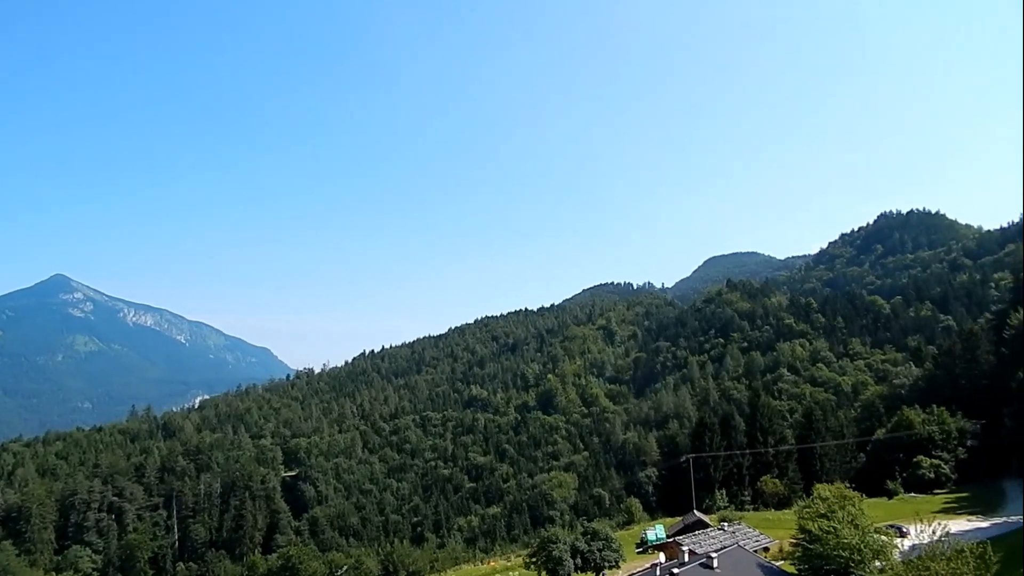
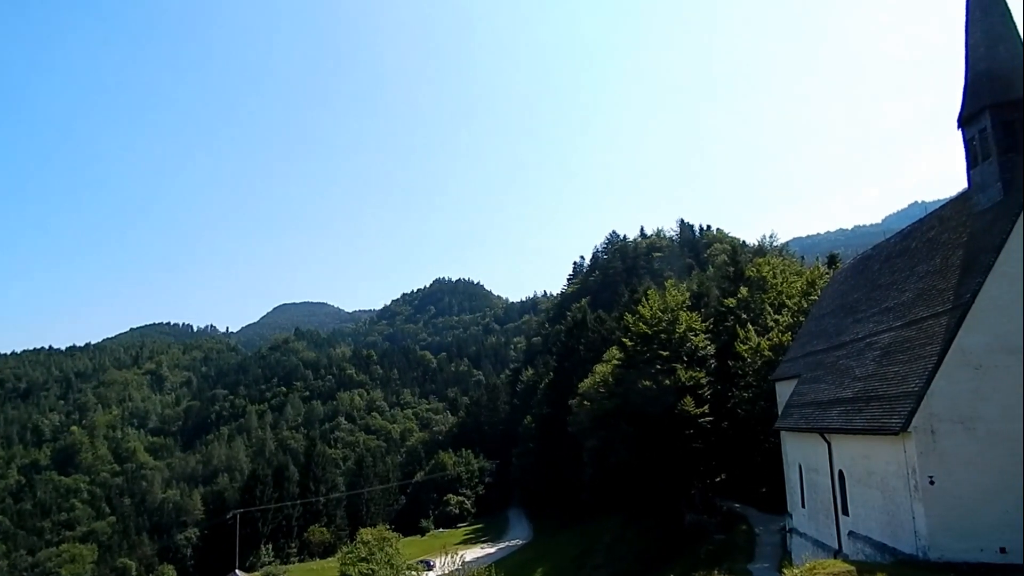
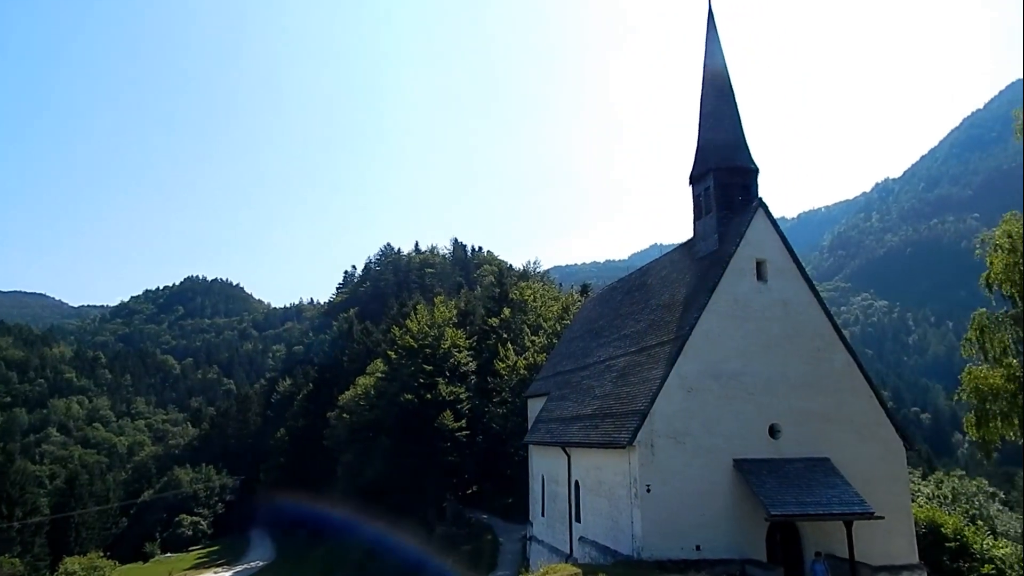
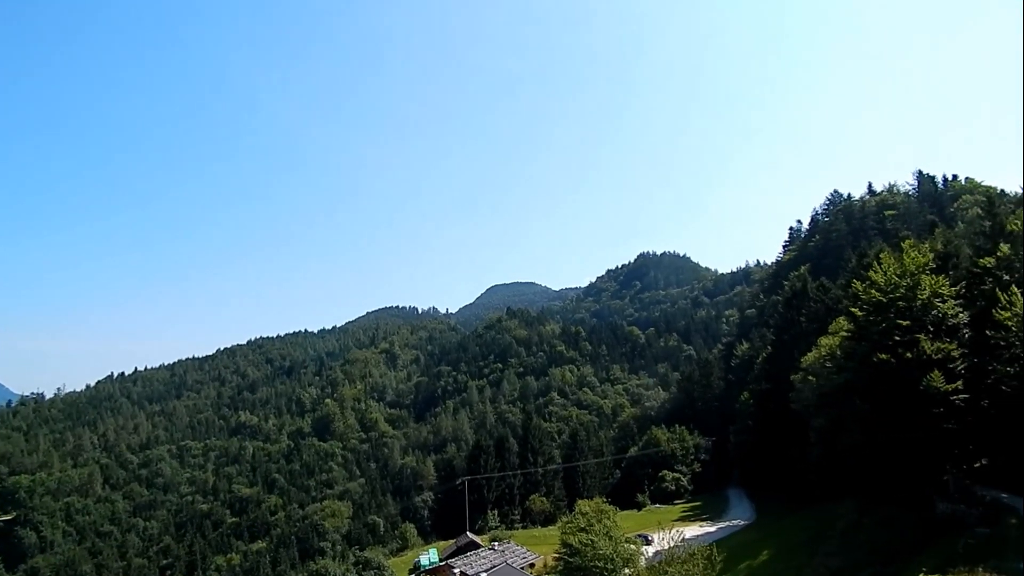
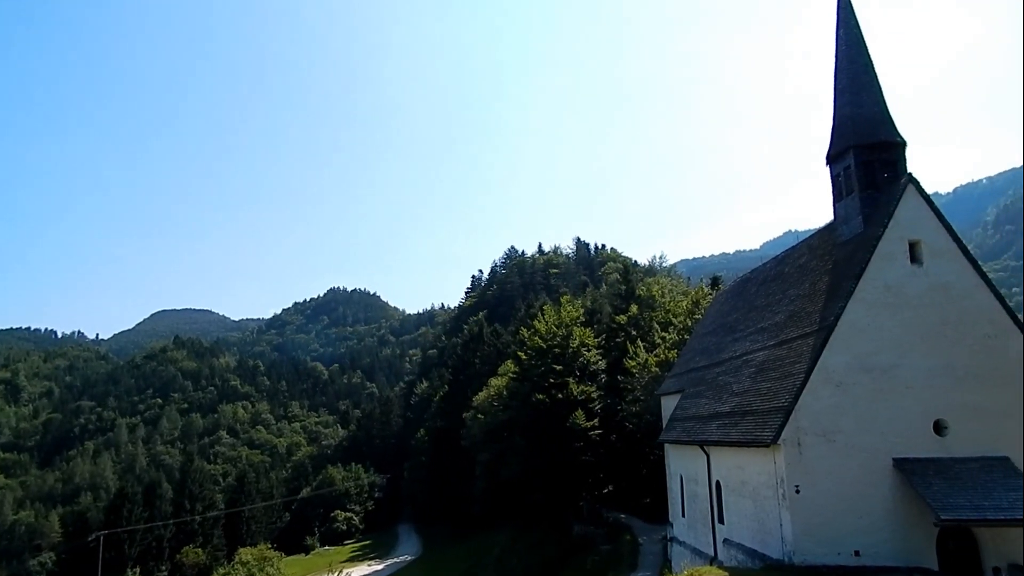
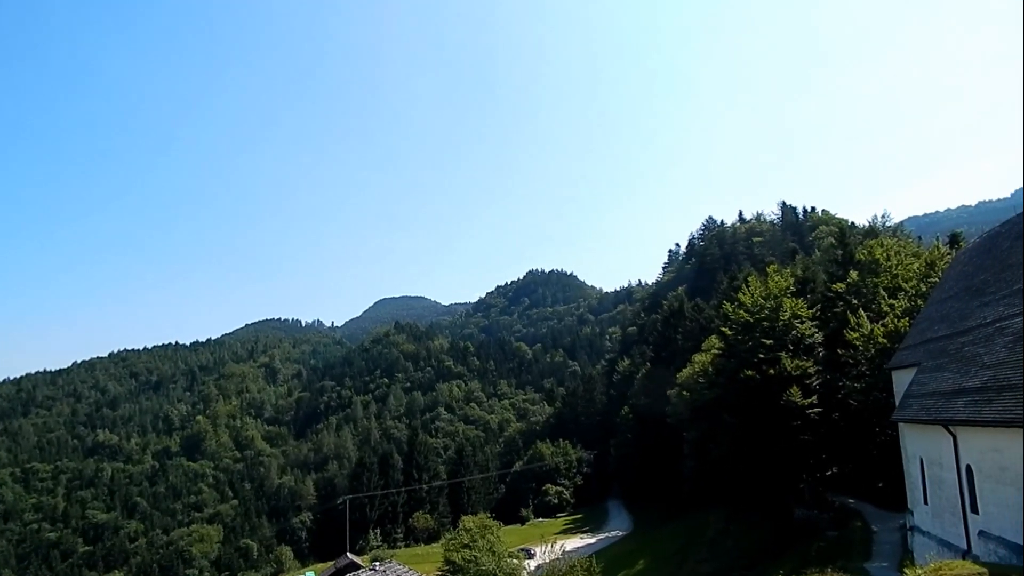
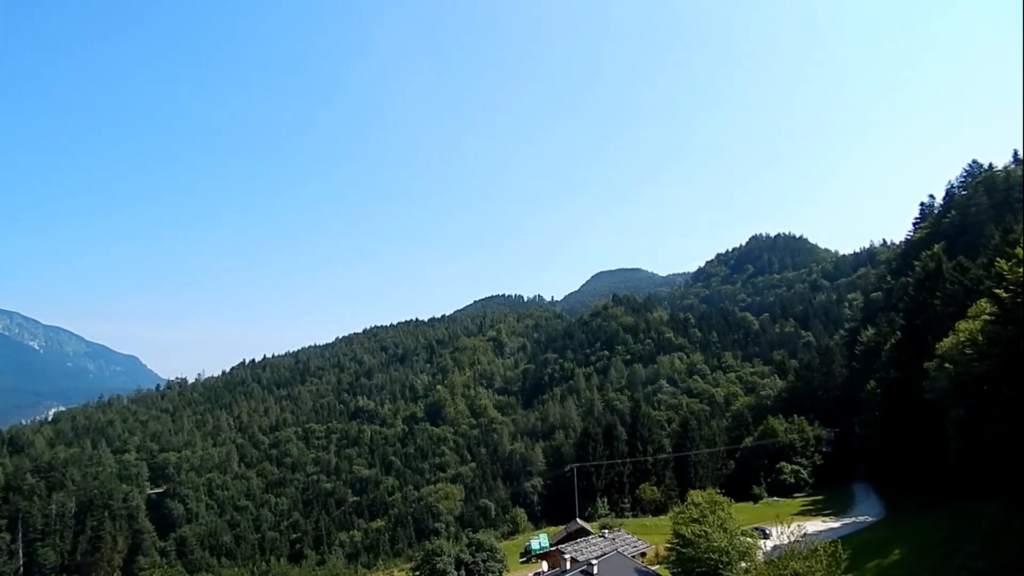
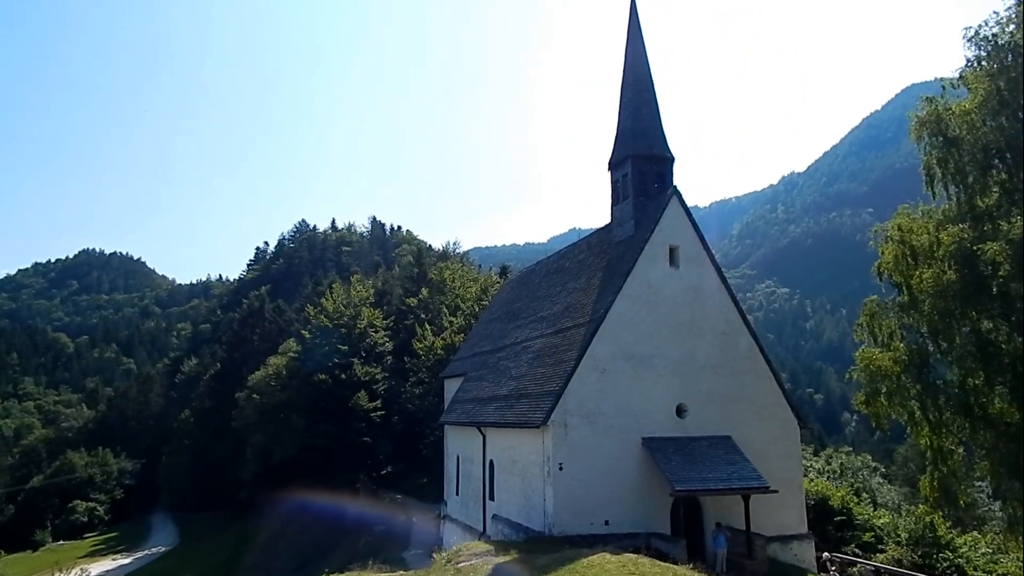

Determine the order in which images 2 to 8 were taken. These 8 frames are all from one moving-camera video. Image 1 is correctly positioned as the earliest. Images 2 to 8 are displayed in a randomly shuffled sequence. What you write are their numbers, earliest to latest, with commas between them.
7, 4, 6, 2, 5, 3, 8
